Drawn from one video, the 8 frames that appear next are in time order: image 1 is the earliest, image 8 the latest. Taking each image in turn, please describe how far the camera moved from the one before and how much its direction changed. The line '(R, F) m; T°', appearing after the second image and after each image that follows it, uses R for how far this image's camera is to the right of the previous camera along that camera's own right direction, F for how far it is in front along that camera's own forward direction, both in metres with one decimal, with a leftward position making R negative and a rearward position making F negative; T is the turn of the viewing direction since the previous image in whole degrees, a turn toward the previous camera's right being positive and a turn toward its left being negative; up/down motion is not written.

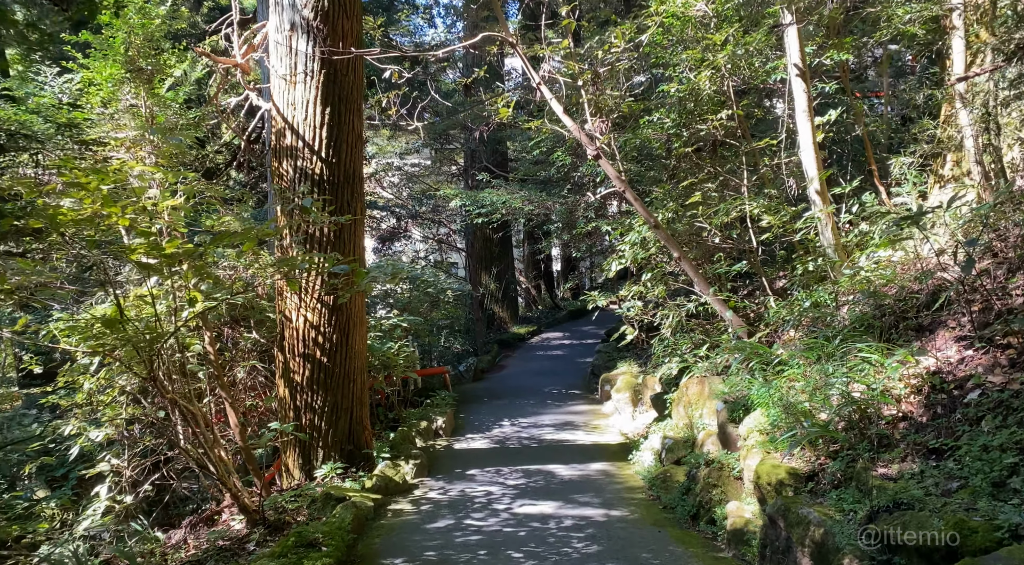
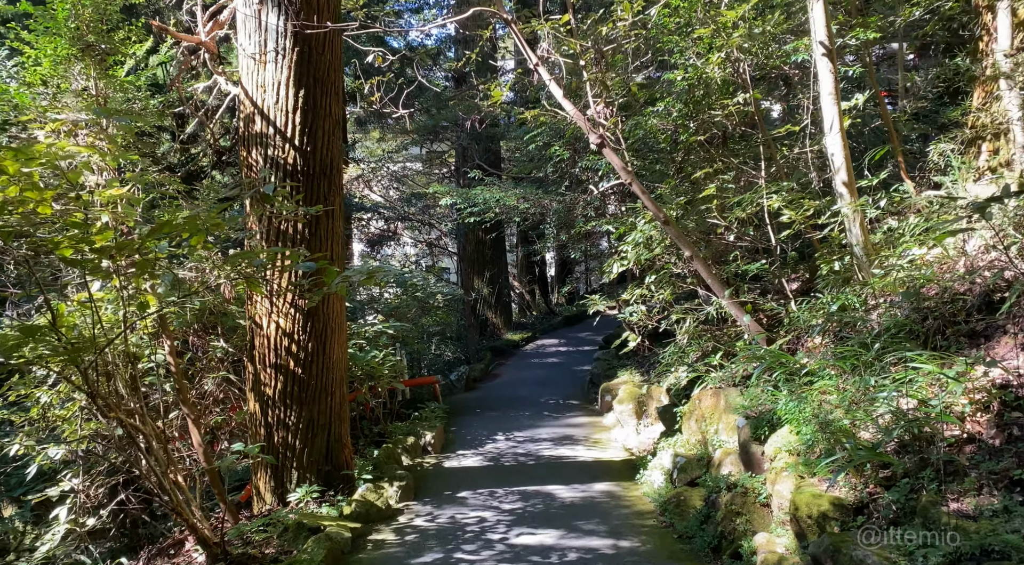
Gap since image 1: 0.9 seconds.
(0.0, +0.7) m; 0°
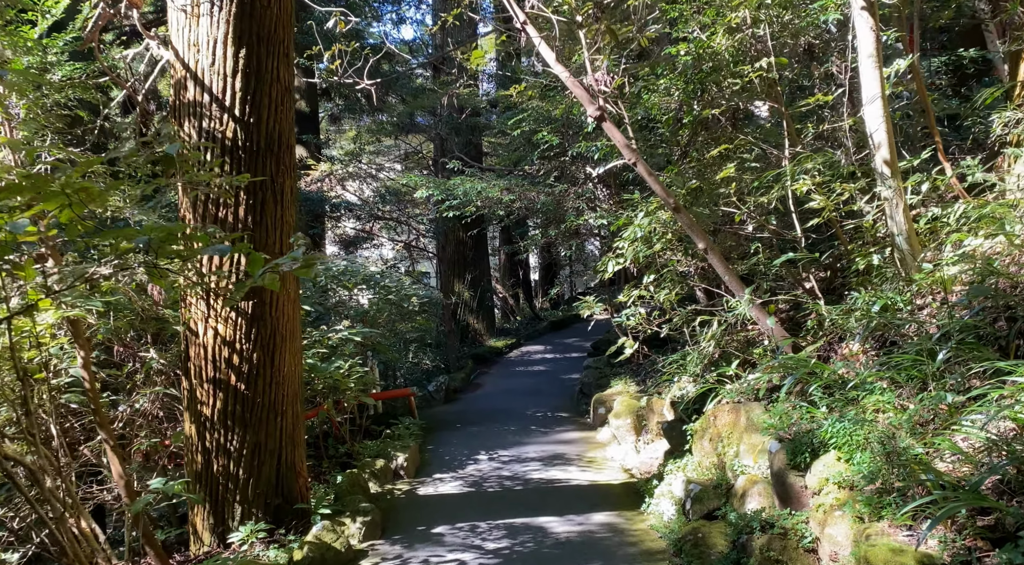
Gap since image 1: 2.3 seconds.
(0.0, +1.0) m; +1°
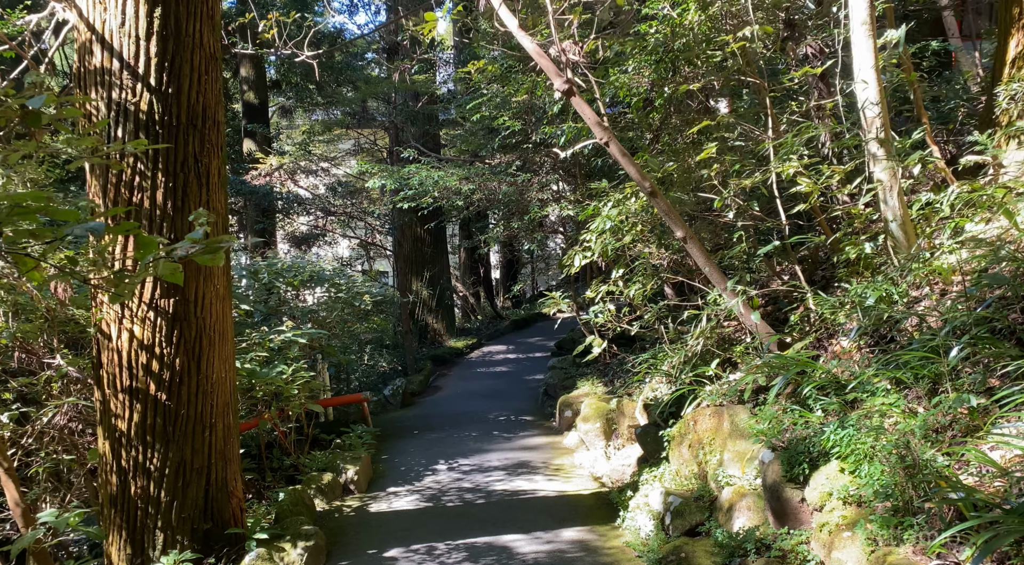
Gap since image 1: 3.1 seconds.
(0.0, +0.6) m; +2°
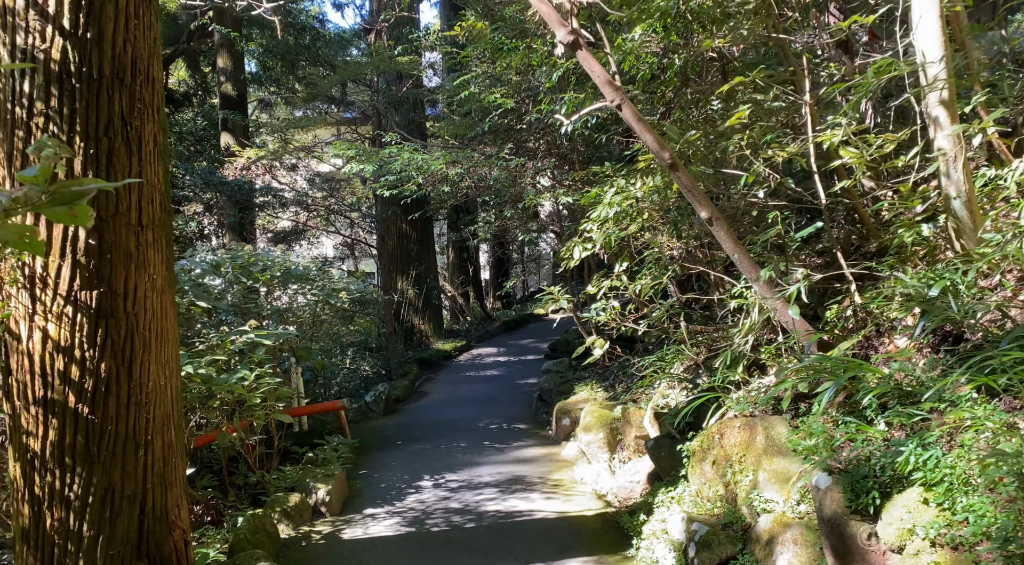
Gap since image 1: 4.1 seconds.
(0.0, +0.8) m; +1°
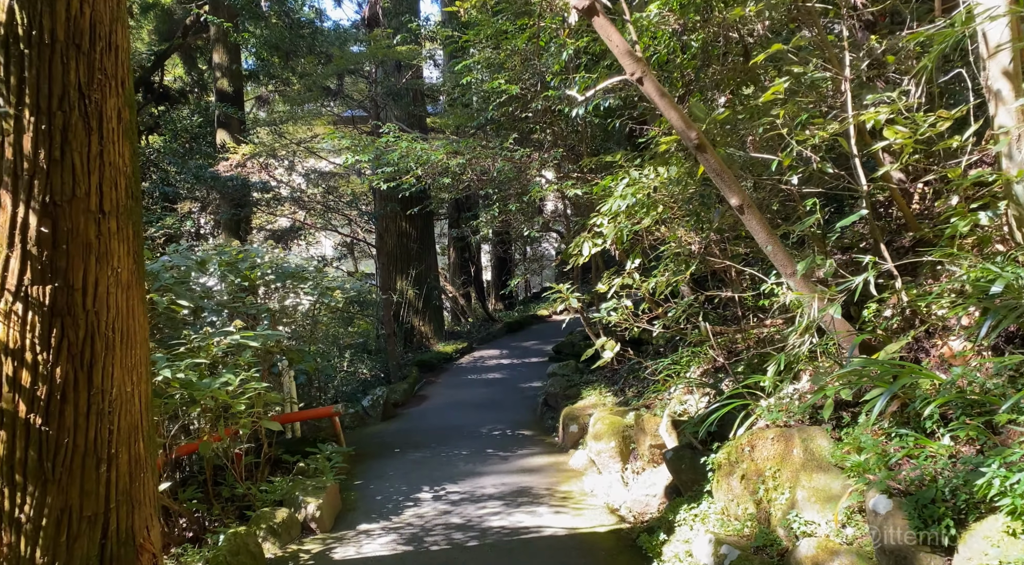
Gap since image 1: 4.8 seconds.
(0.0, +0.5) m; 0°
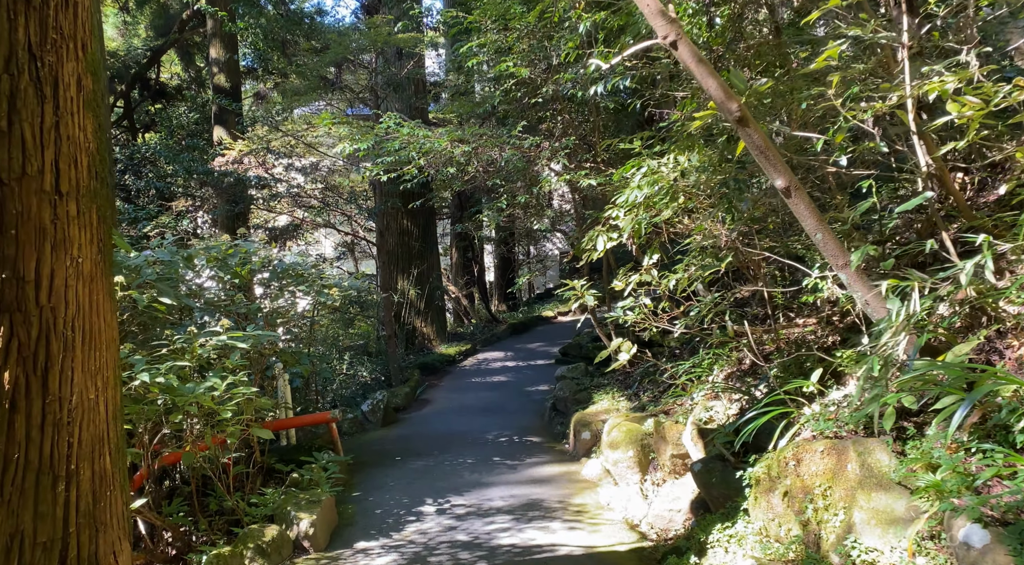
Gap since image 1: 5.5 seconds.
(-0.1, +0.5) m; 0°
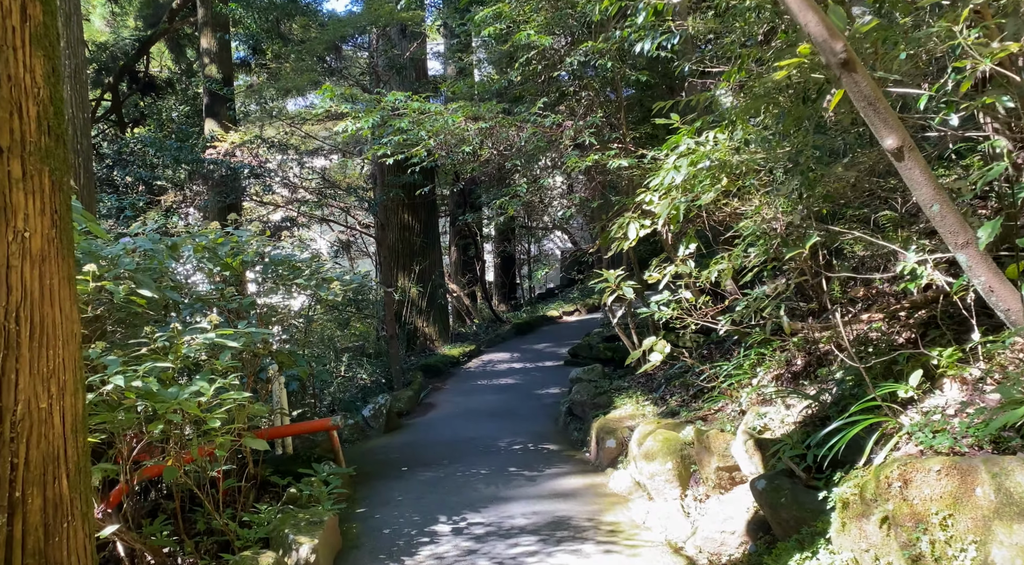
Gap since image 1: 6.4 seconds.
(-0.2, +0.7) m; 0°
